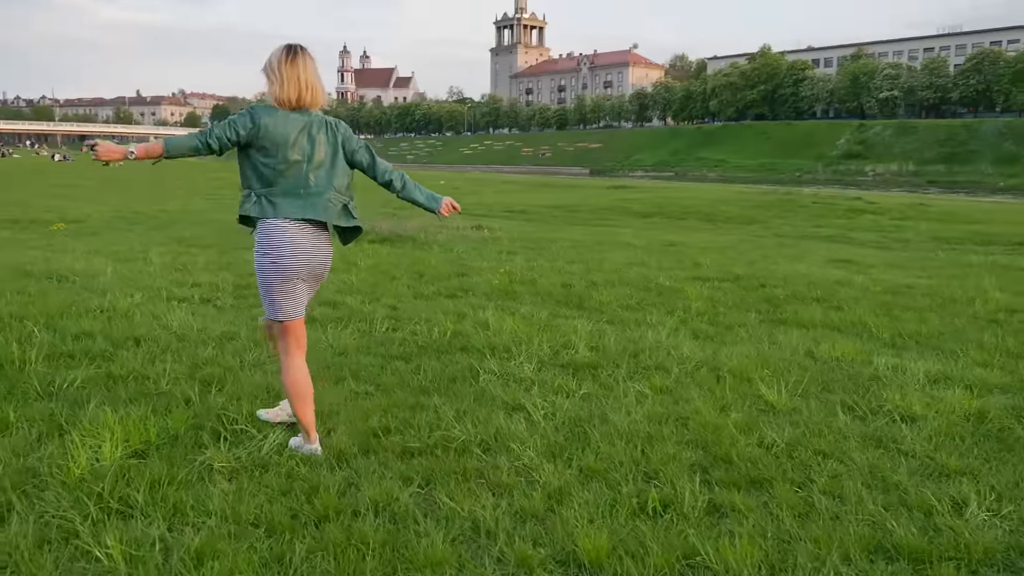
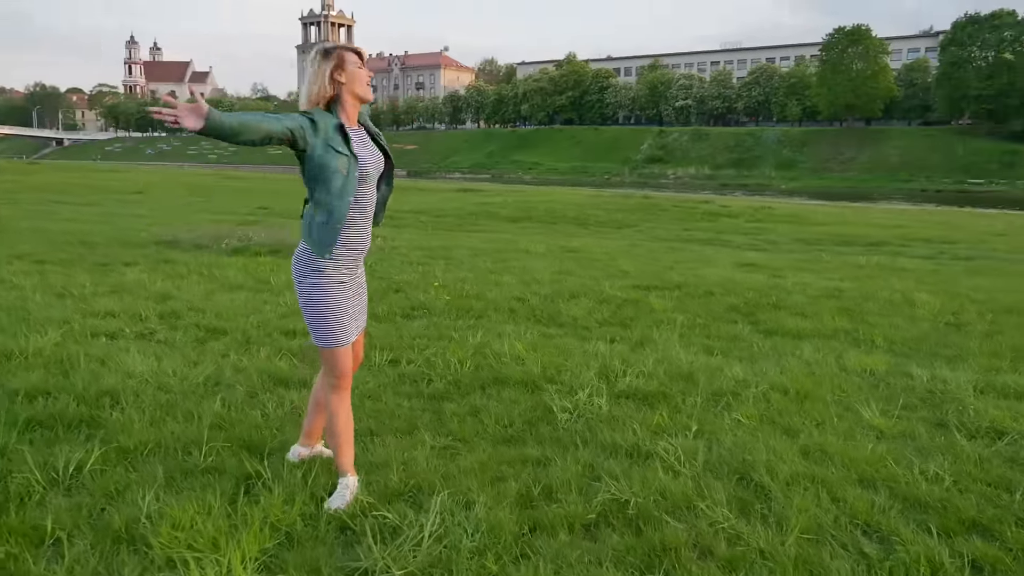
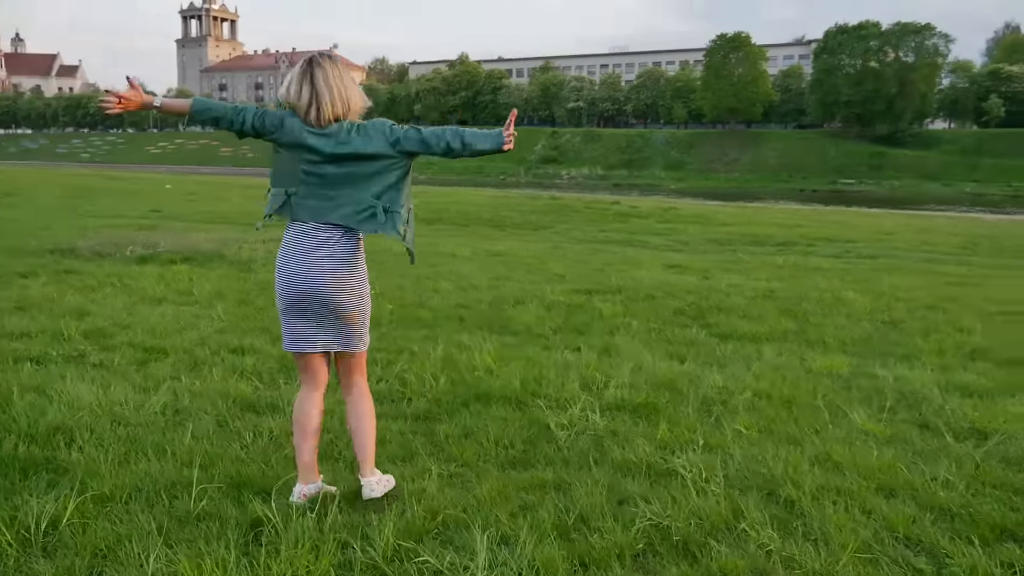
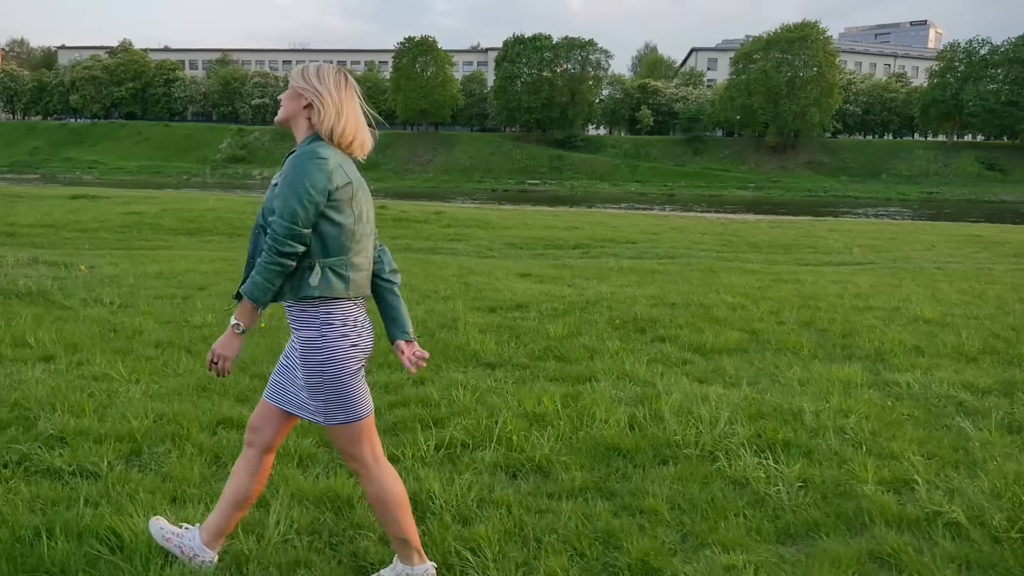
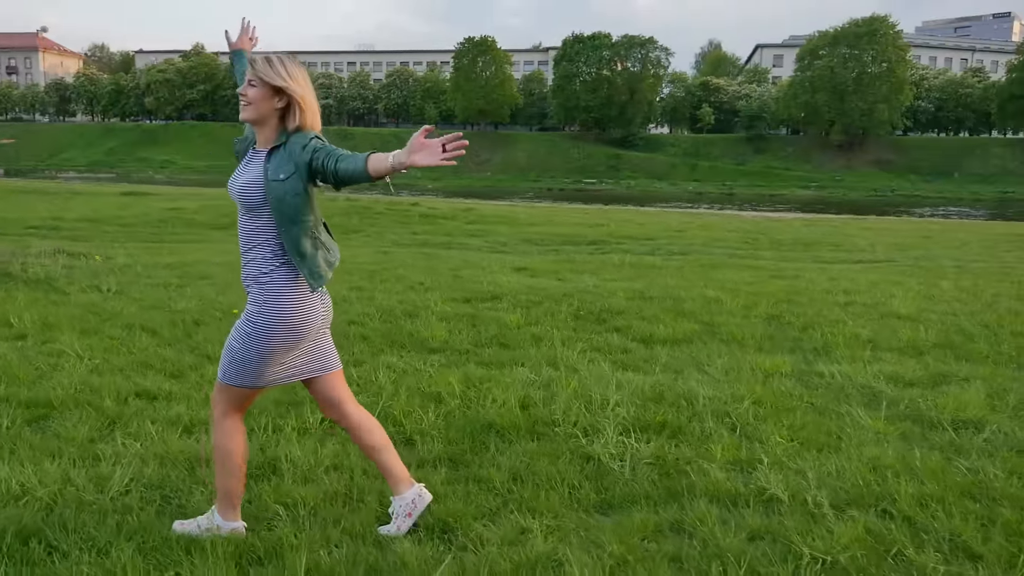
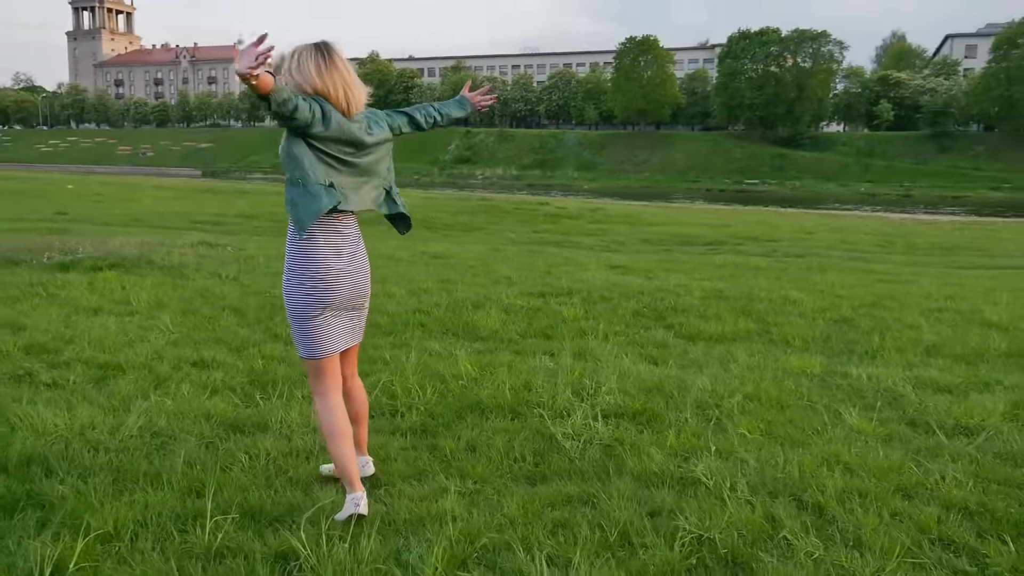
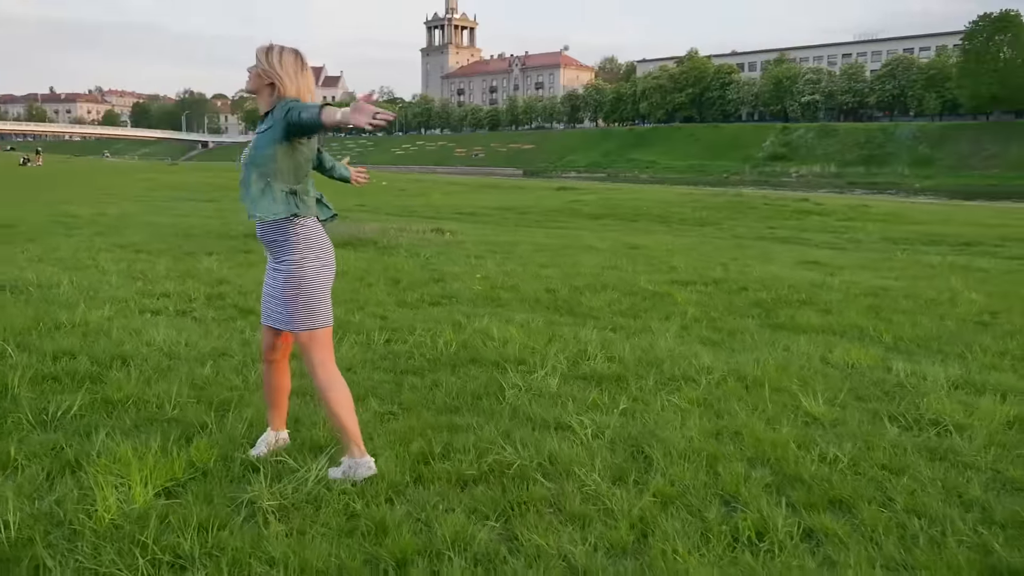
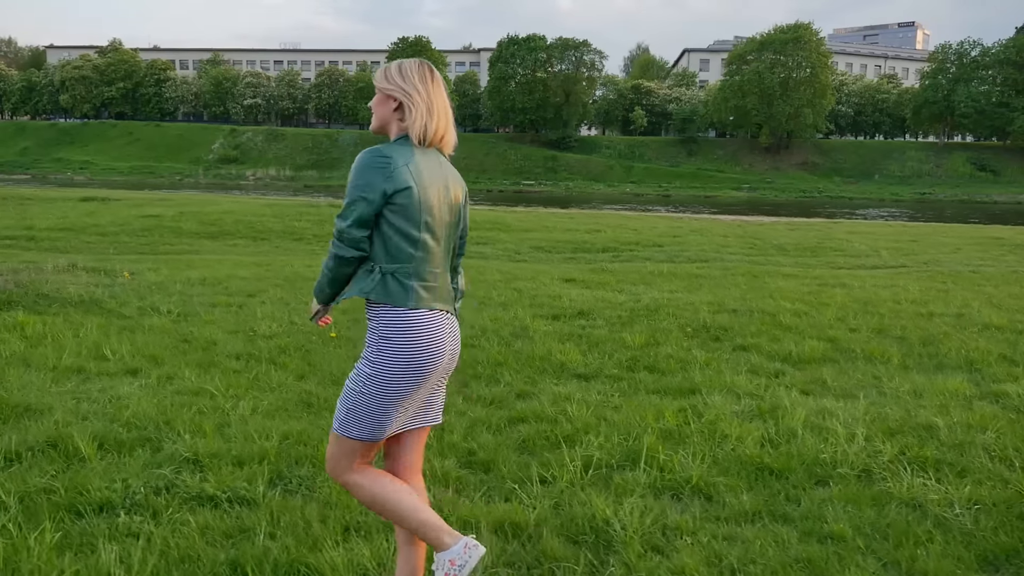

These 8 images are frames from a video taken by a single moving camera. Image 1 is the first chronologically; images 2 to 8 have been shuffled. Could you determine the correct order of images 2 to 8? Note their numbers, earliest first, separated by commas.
7, 2, 3, 6, 5, 4, 8
